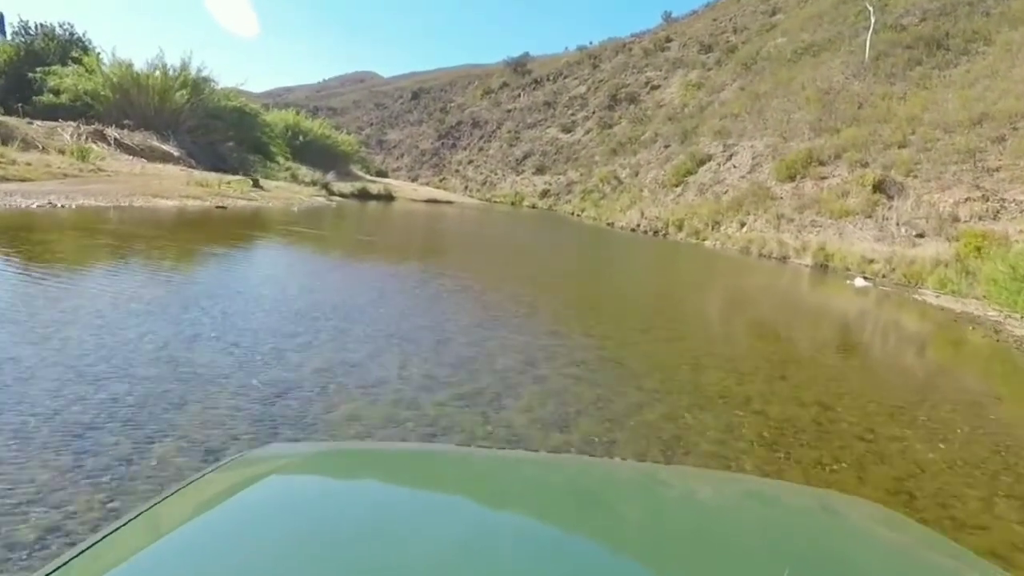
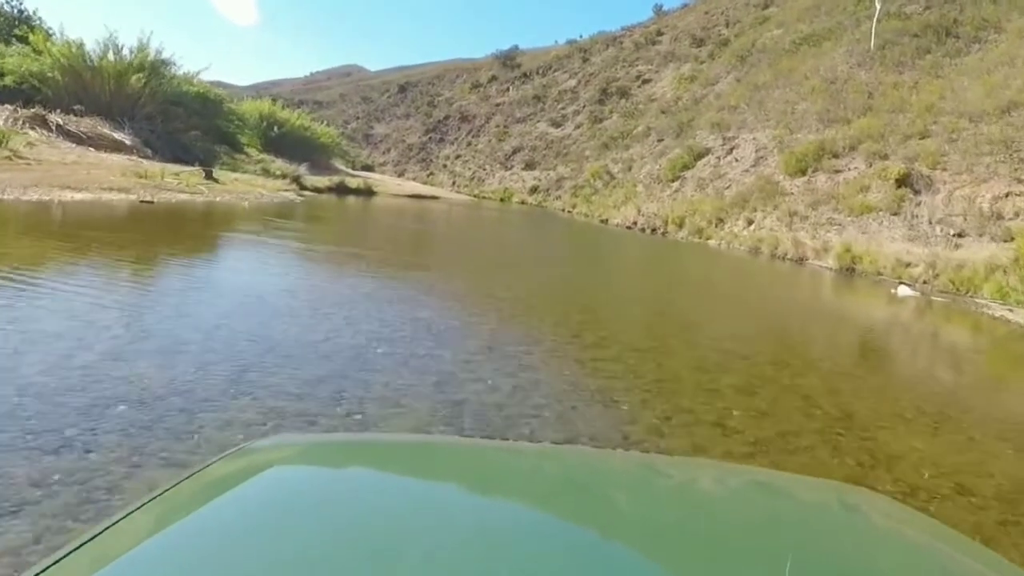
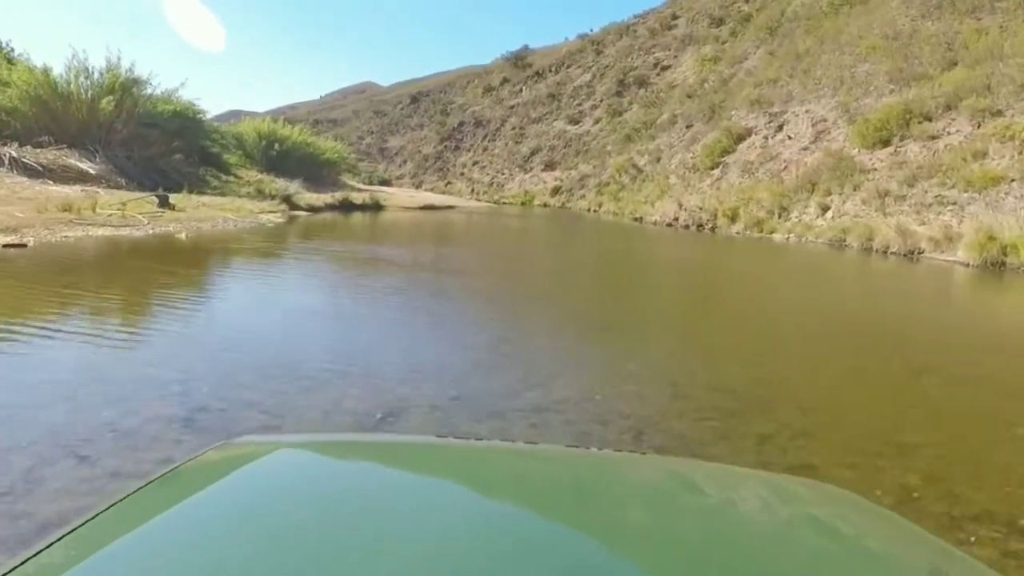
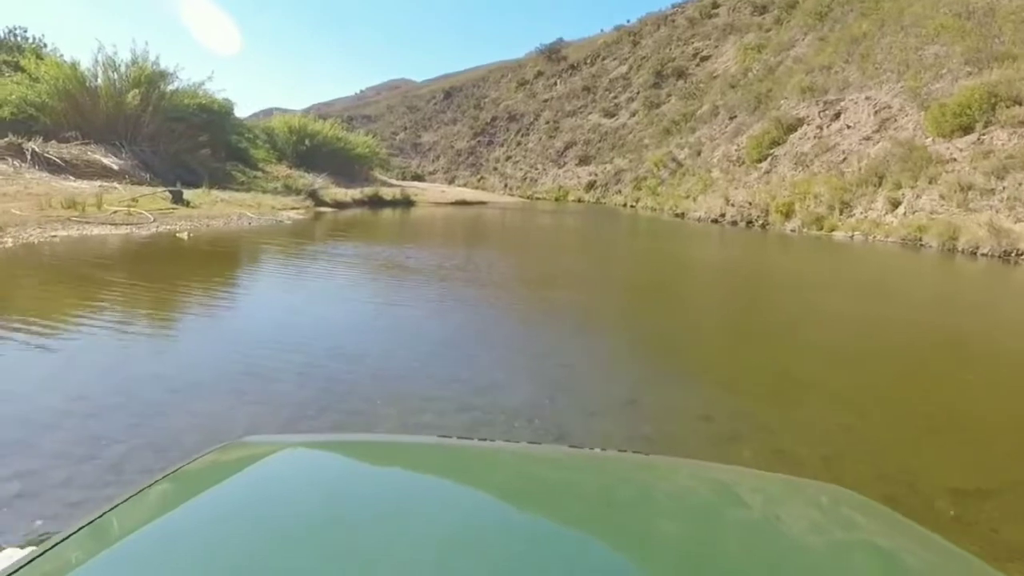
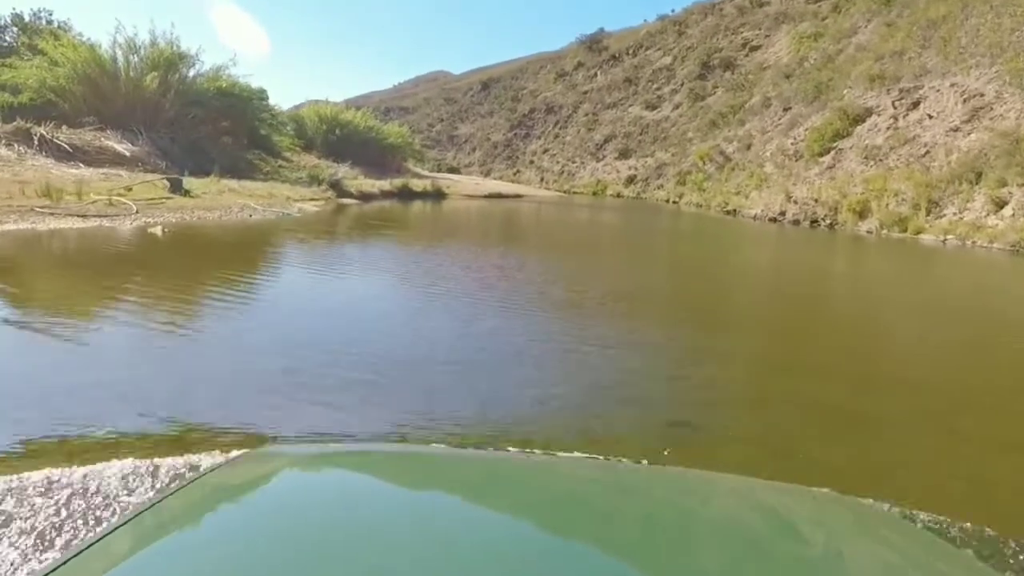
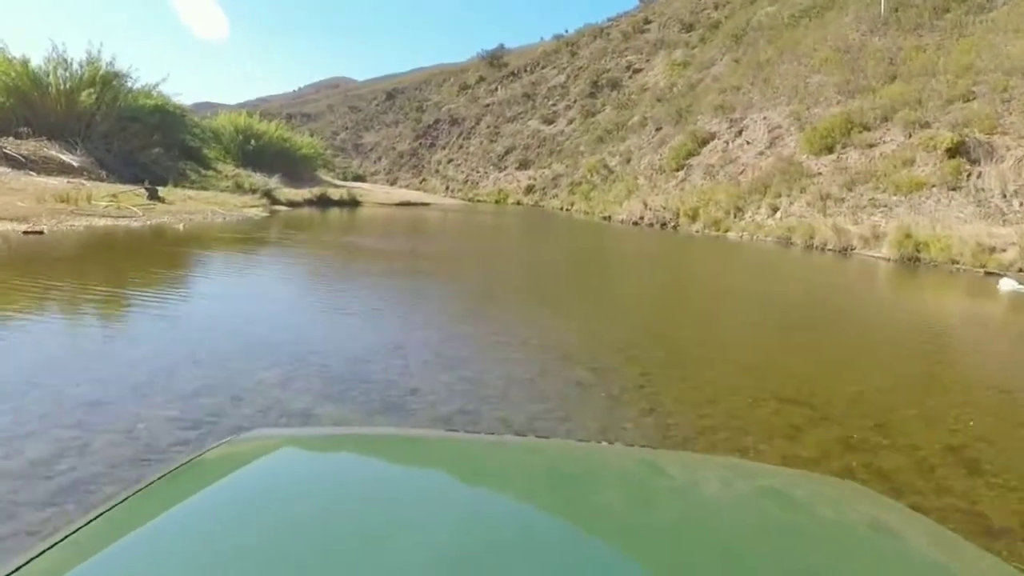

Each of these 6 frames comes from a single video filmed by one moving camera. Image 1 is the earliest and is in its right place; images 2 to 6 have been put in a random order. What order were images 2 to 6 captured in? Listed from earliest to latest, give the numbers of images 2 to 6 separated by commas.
2, 6, 3, 4, 5
